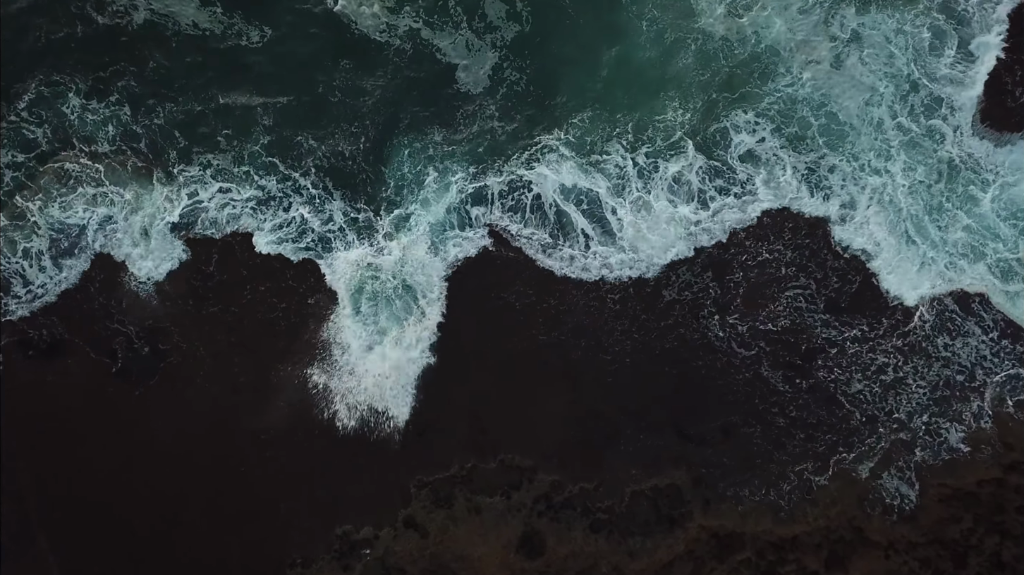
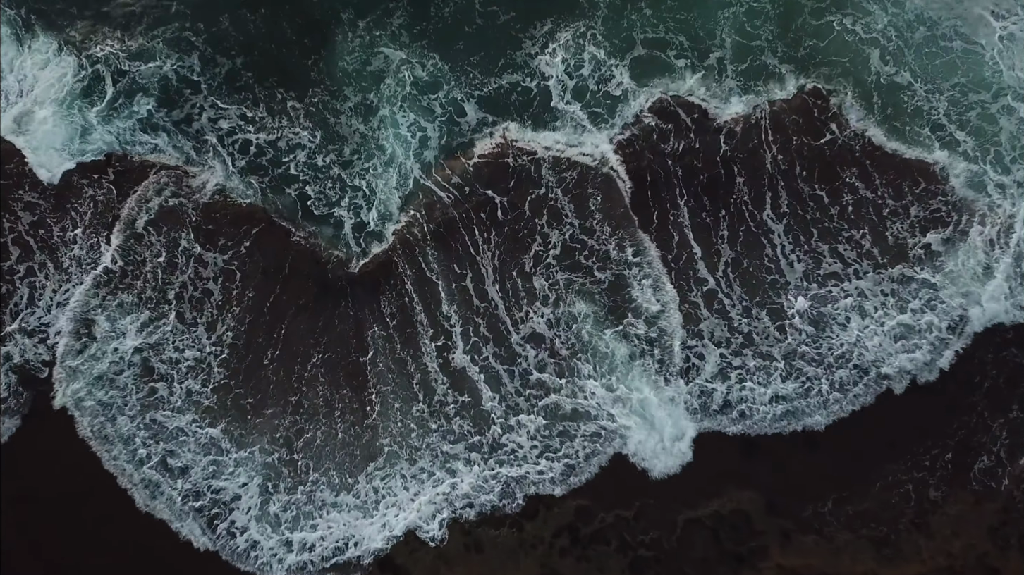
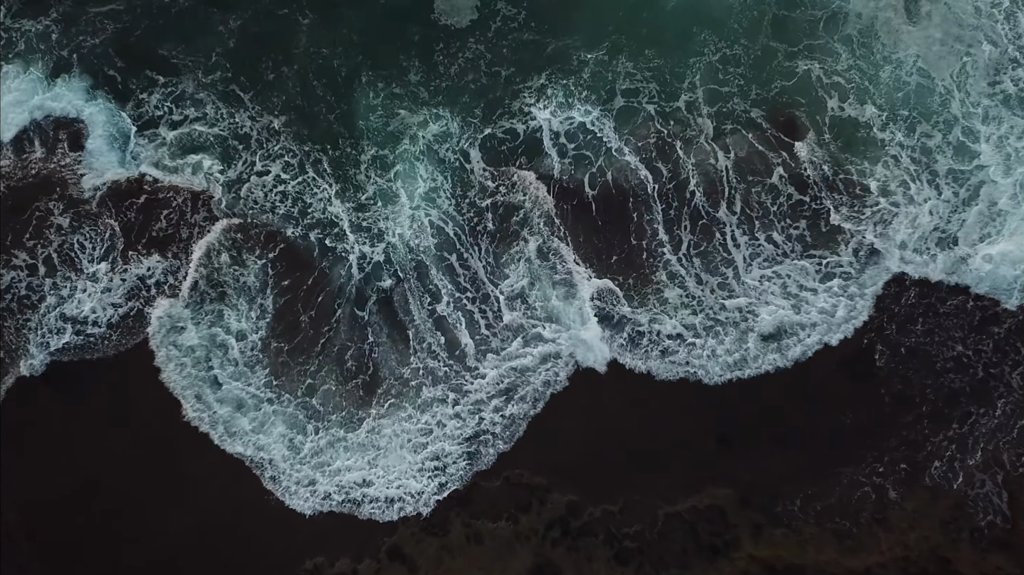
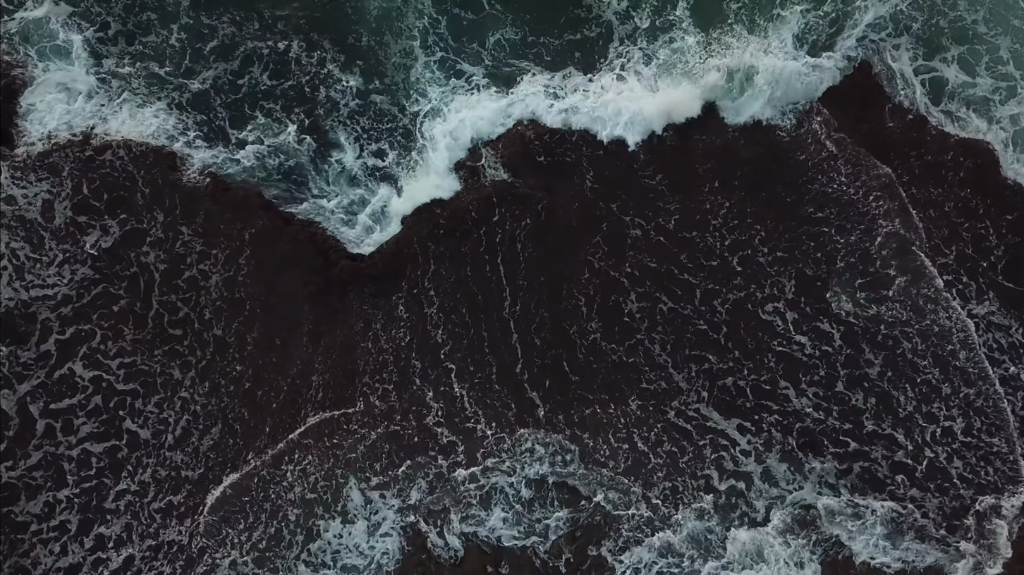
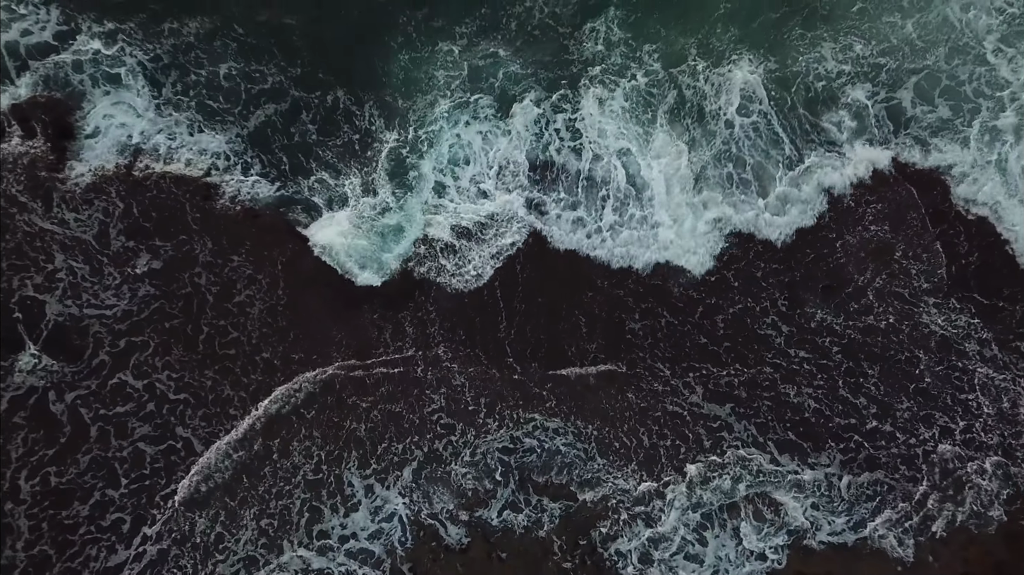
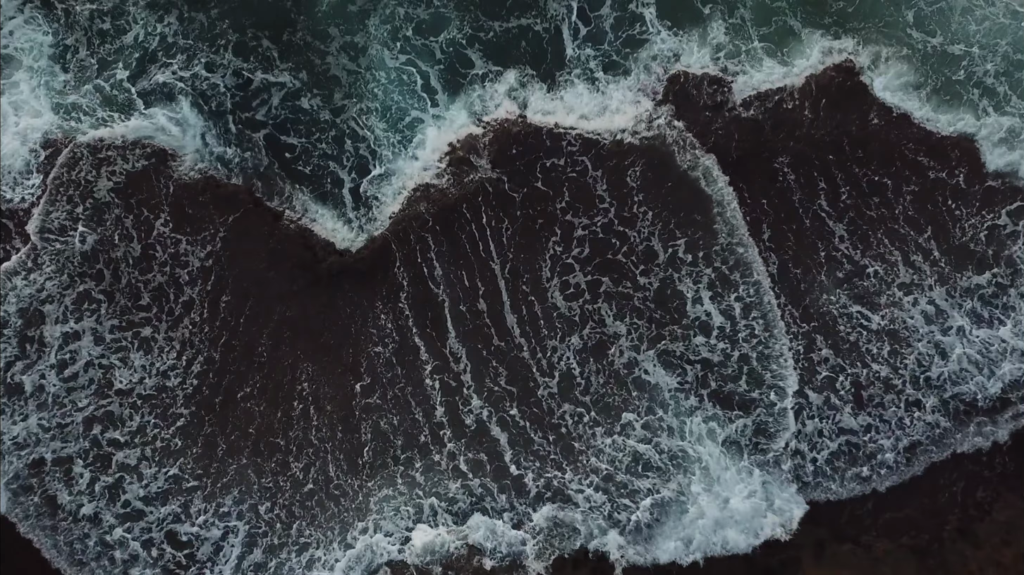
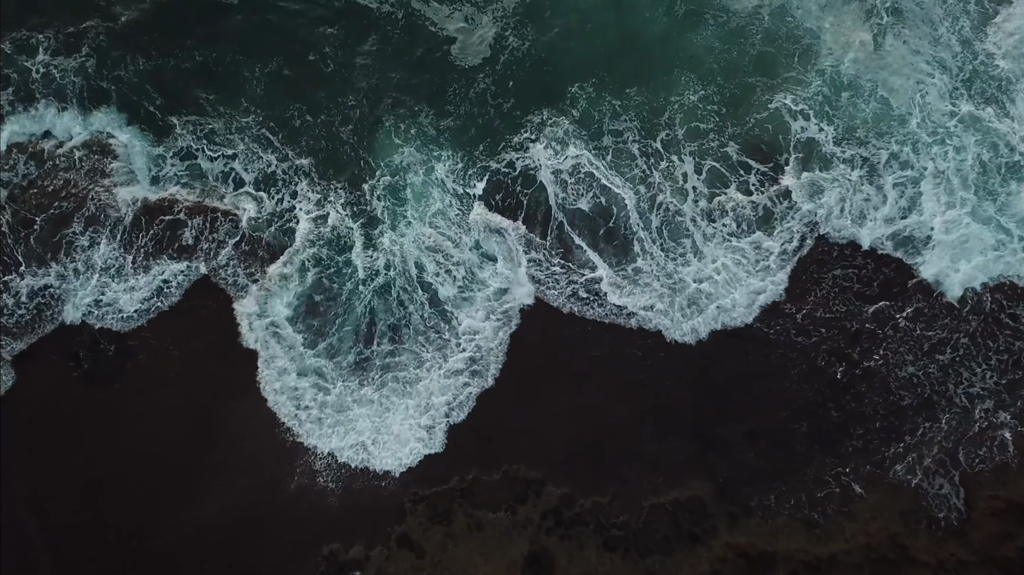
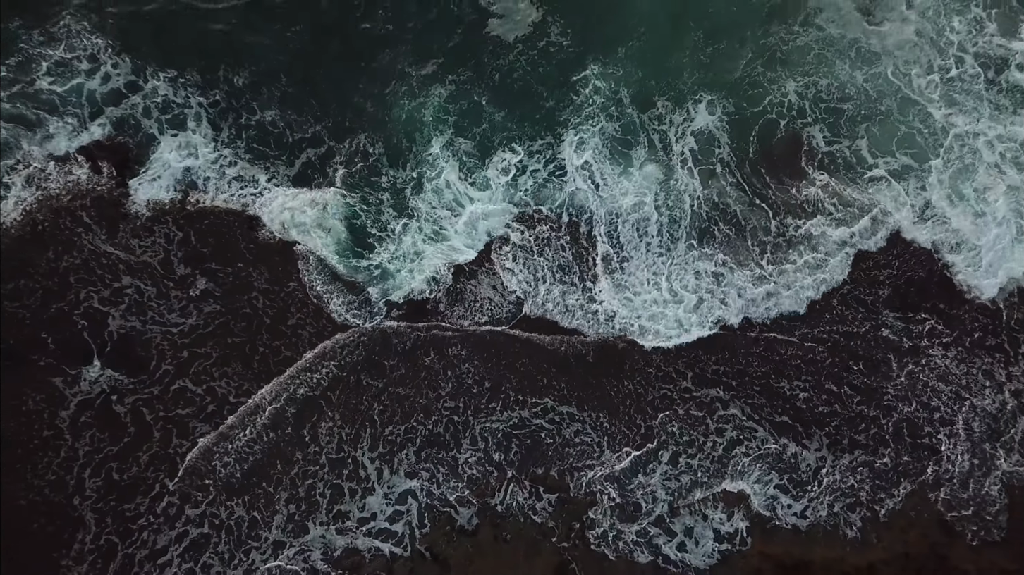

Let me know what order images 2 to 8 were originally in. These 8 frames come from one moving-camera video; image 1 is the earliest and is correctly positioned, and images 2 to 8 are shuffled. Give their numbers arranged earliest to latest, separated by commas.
7, 3, 2, 6, 4, 5, 8
